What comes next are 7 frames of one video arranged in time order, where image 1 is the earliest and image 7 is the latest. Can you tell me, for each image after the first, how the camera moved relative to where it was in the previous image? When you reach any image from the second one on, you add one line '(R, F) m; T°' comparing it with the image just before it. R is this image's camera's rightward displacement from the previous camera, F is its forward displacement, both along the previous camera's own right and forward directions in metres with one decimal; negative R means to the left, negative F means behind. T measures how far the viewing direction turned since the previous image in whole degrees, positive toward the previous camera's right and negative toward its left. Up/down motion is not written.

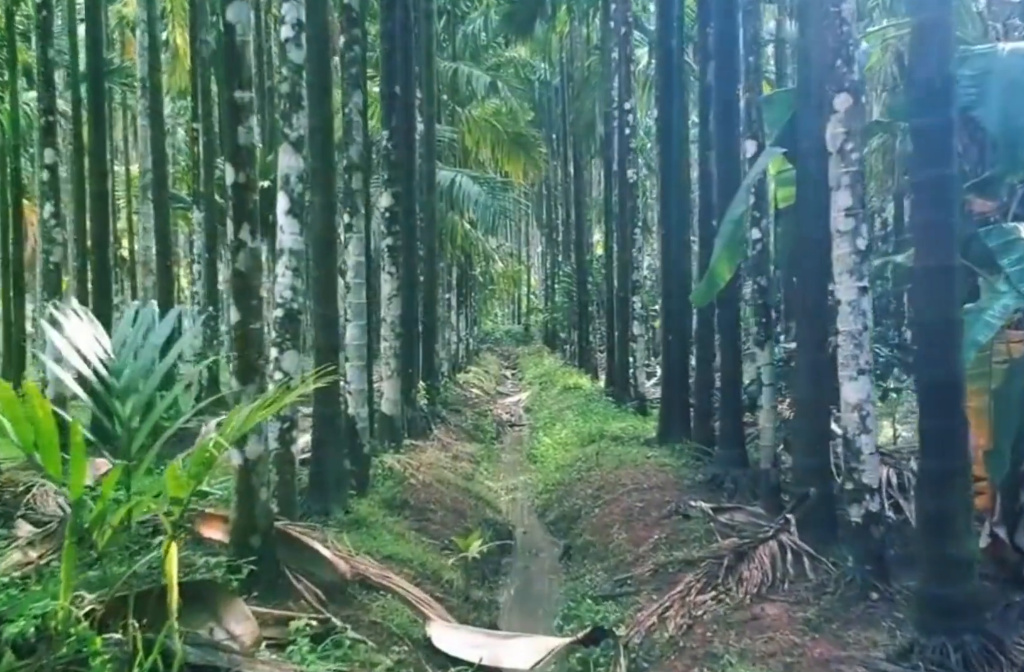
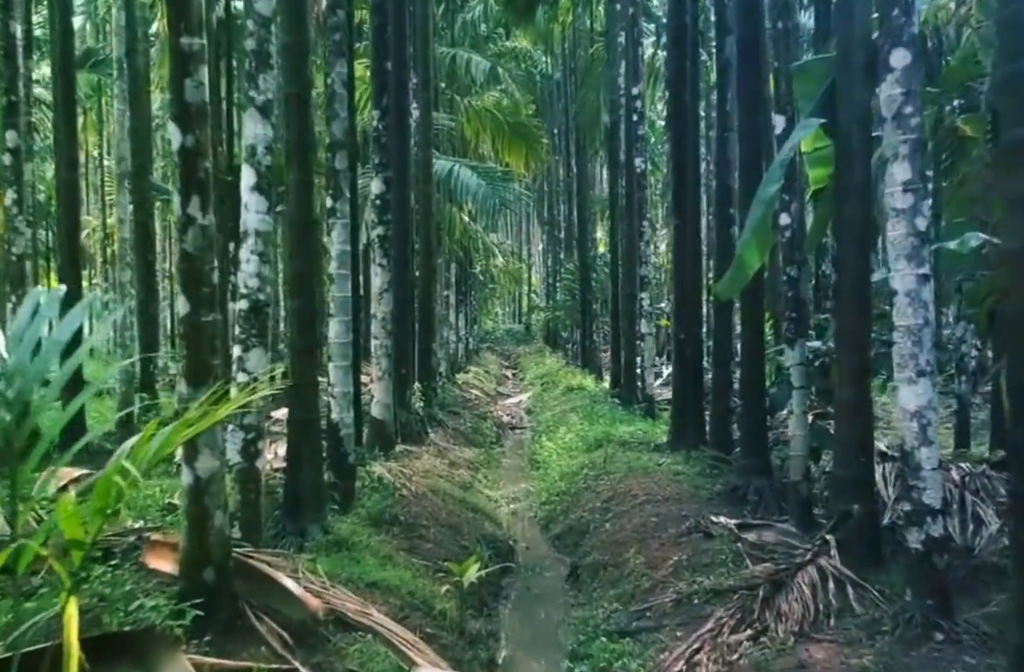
(0.0, +1.0) m; 0°
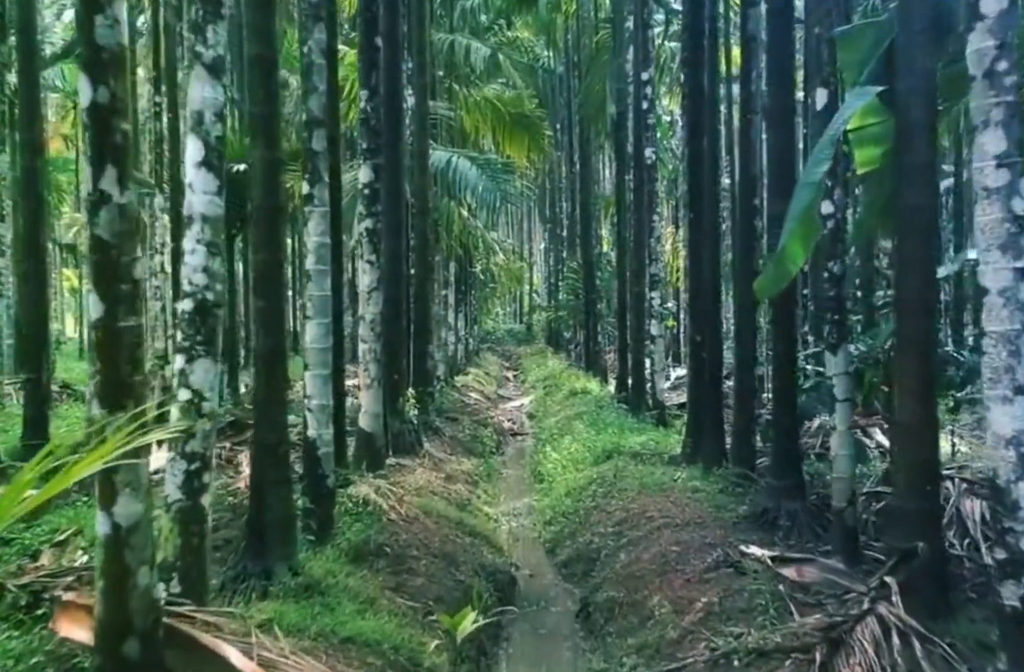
(0.0, +1.1) m; 0°
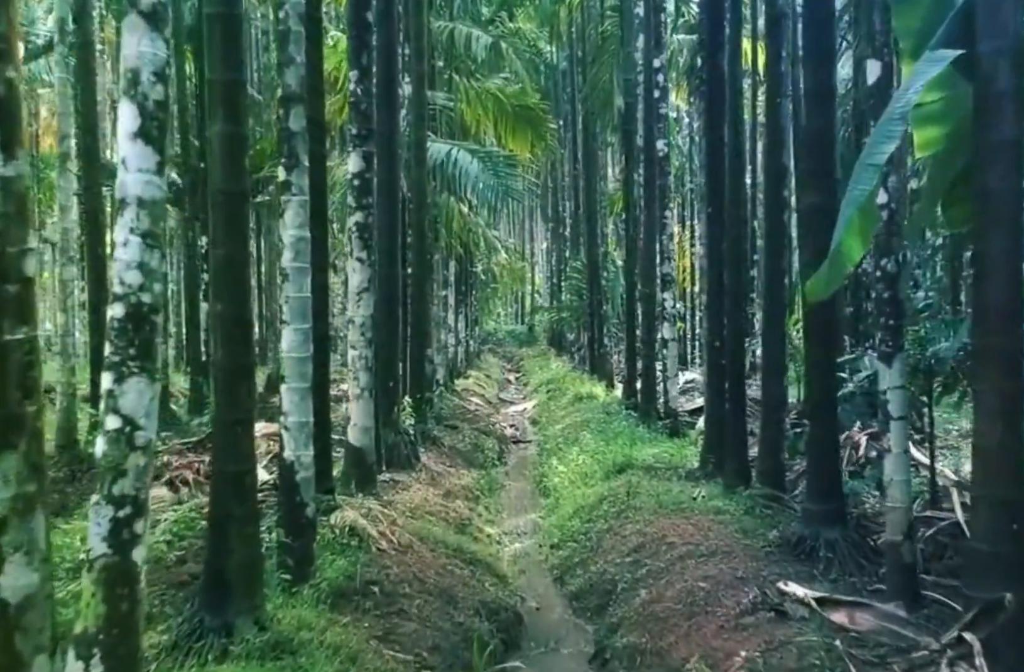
(0.0, +1.0) m; 0°
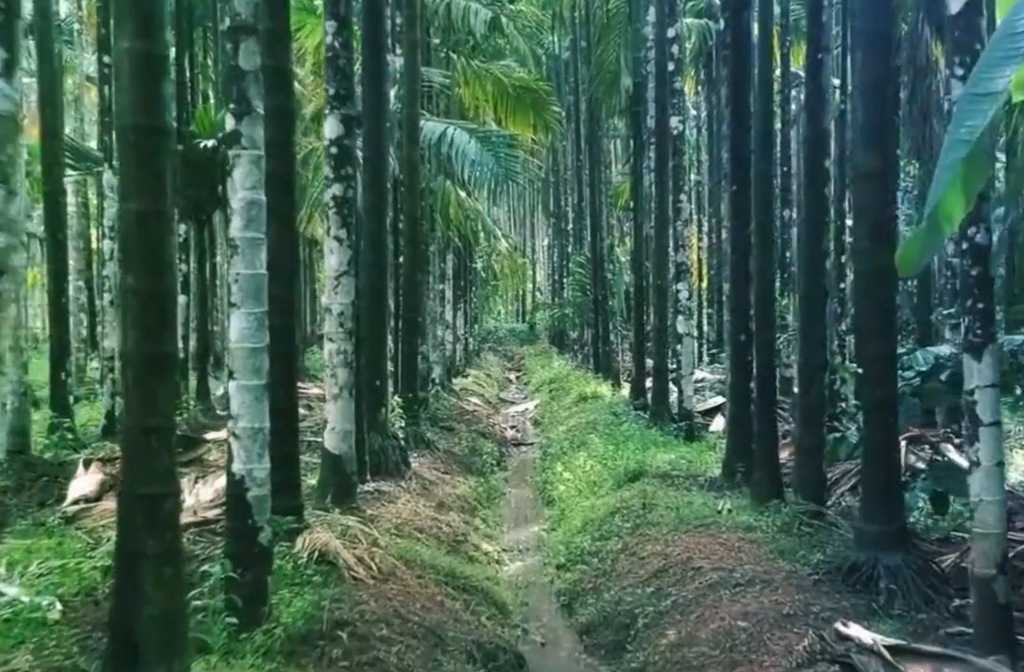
(0.0, +1.2) m; 0°
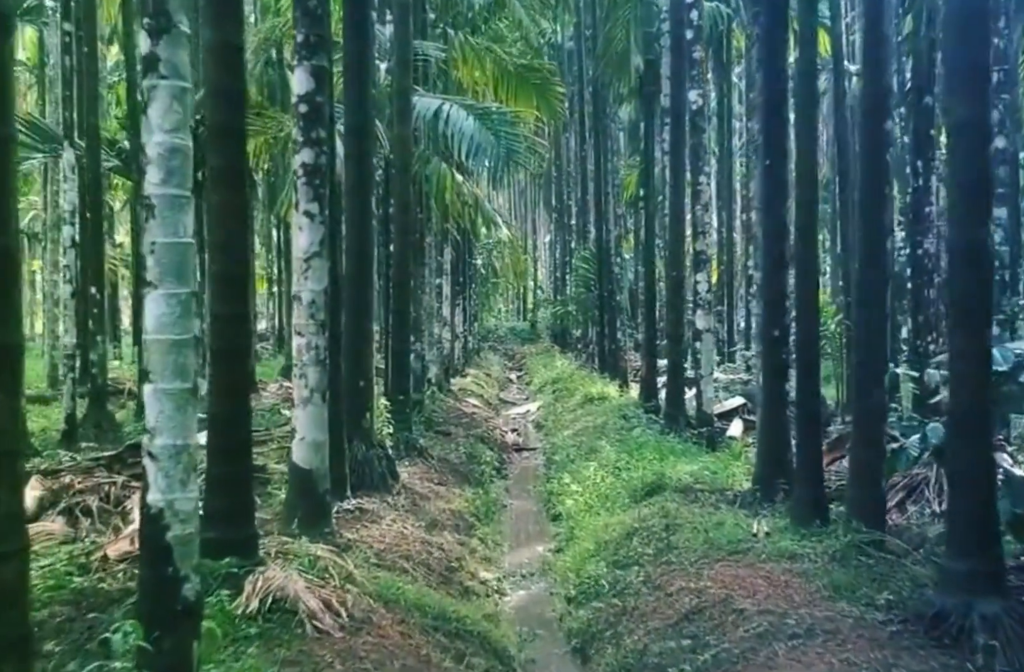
(0.0, +1.3) m; 0°
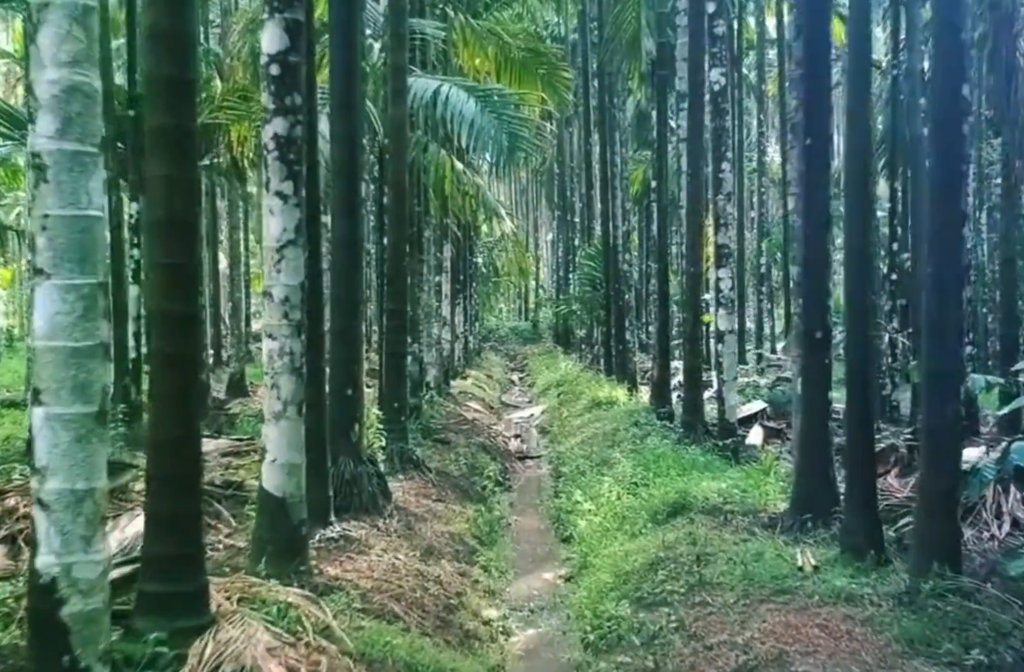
(-0.1, +1.1) m; 0°
